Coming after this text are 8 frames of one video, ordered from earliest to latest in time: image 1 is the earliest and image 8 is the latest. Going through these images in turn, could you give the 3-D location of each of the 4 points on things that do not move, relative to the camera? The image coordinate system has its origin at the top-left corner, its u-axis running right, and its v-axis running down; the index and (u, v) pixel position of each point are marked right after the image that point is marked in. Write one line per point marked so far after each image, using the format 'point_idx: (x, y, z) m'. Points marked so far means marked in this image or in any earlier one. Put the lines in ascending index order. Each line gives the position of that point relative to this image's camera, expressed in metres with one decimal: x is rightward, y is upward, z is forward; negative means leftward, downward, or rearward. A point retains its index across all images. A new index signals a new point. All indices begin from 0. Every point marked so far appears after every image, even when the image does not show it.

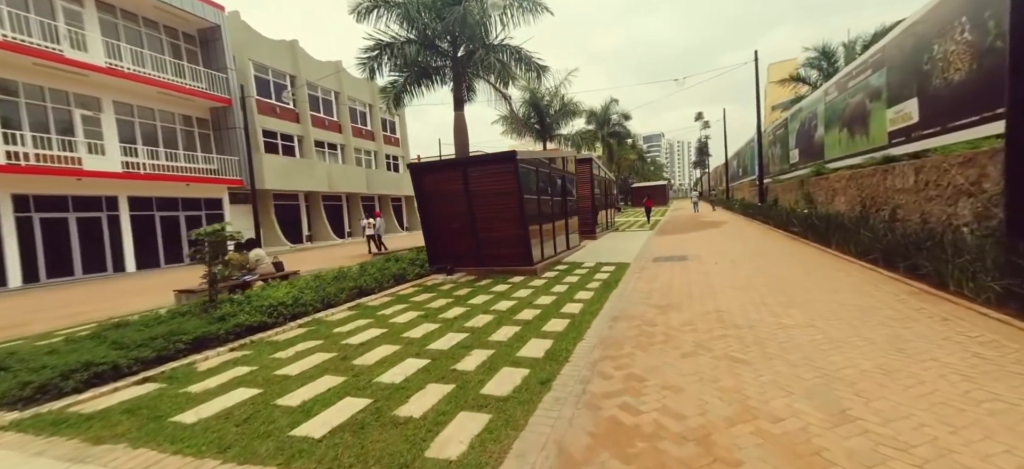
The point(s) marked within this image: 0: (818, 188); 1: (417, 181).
0: (+8.7, +1.3, +11.9) m
1: (-2.1, +1.2, +9.3) m
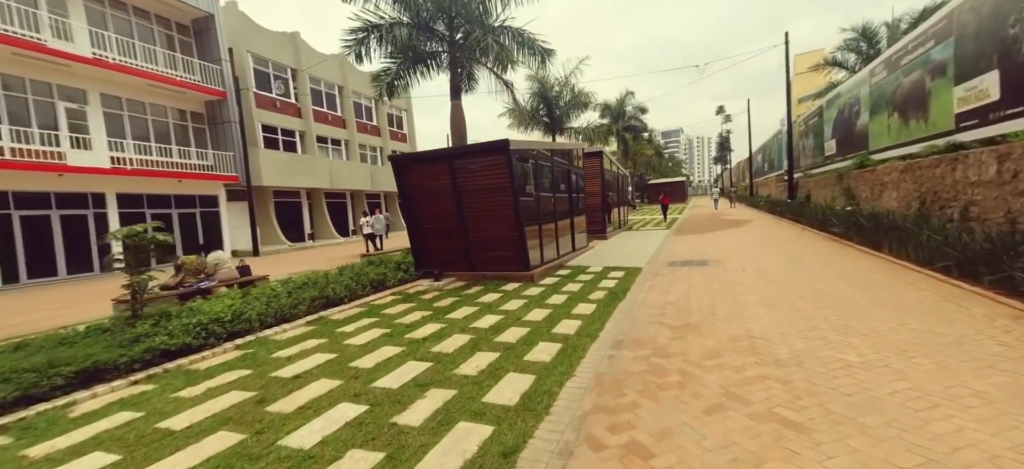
0: (+8.7, +1.3, +10.5) m
1: (-2.2, +1.2, +8.3) m
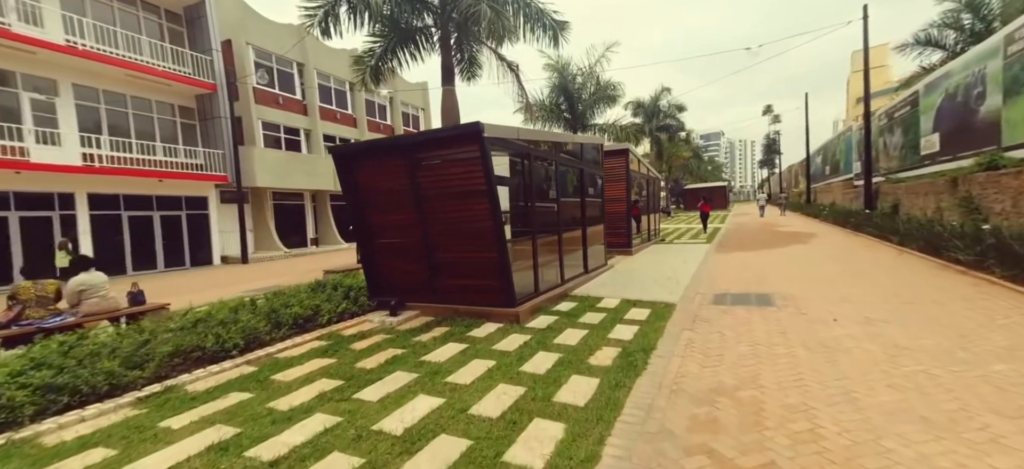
0: (+8.6, +0.8, +7.5) m
1: (-2.4, +0.9, +6.2) m
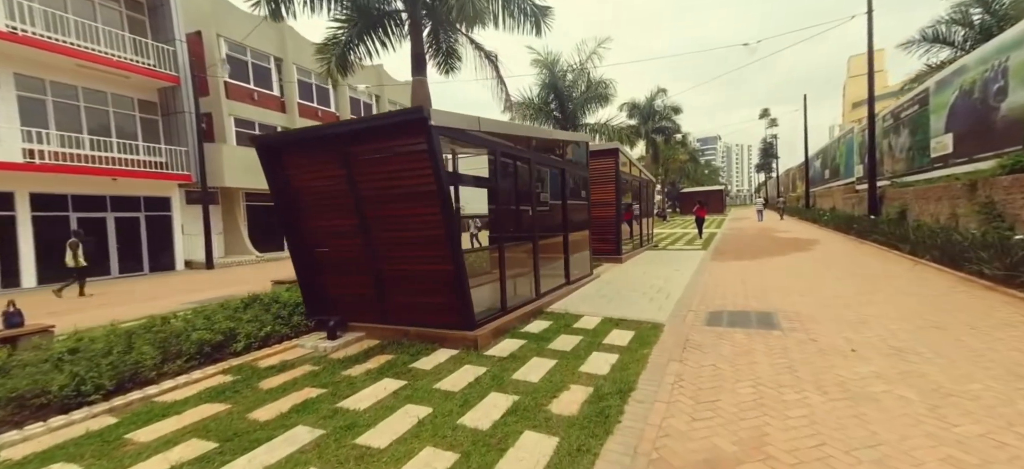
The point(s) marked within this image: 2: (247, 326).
0: (+8.1, +0.6, +6.6) m
1: (-2.9, +0.8, +5.2) m
2: (-3.2, -1.1, +5.1) m
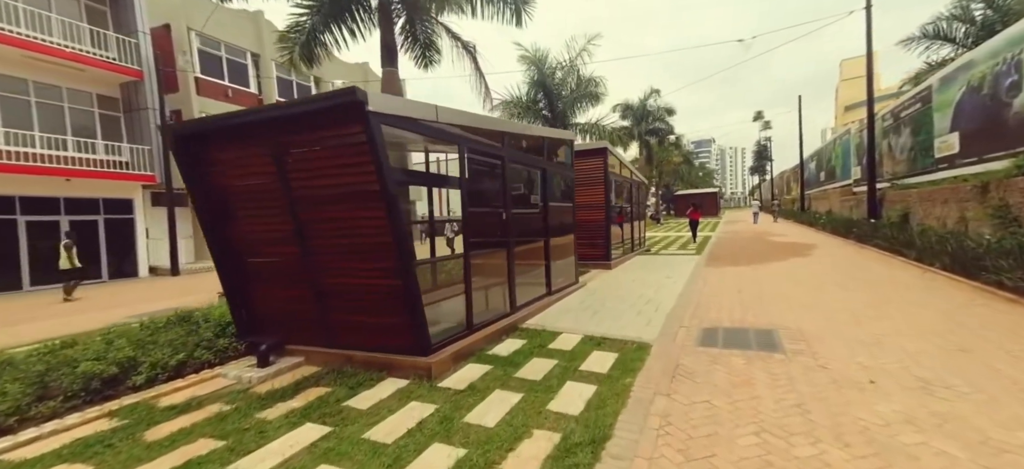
0: (+7.7, +0.5, +6.0) m
1: (-3.3, +0.7, +4.5) m
2: (-3.6, -1.2, +4.3) m
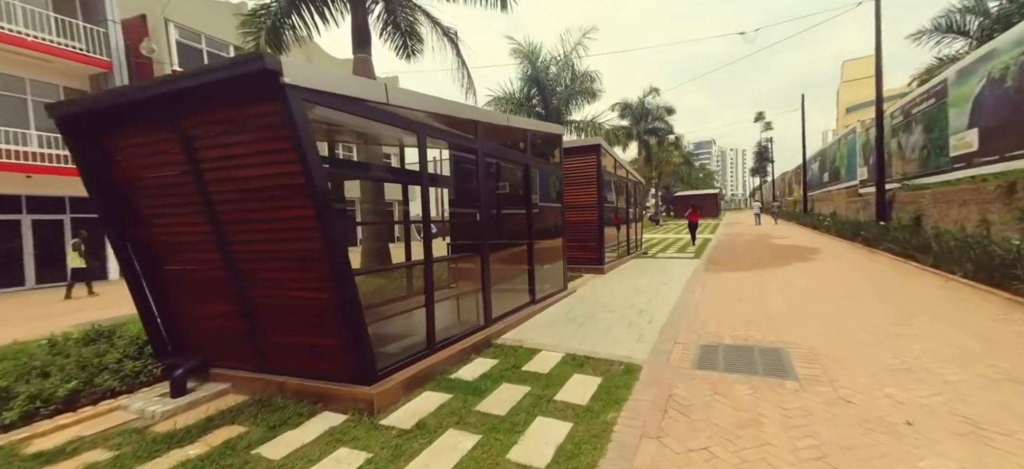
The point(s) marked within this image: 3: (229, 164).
0: (+7.3, +0.5, +5.3) m
1: (-3.7, +0.7, +3.7) m
2: (-3.9, -1.2, +3.6) m
3: (-2.2, +0.5, +3.3) m
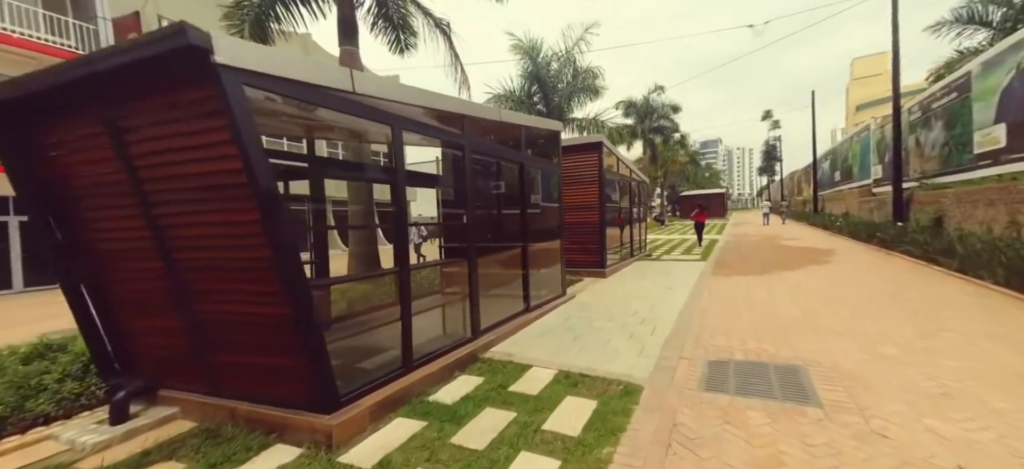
0: (+7.2, +0.4, +4.7) m
1: (-3.8, +0.6, +3.3) m
2: (-4.1, -1.3, +3.2) m
3: (-2.4, +0.5, +2.9) m
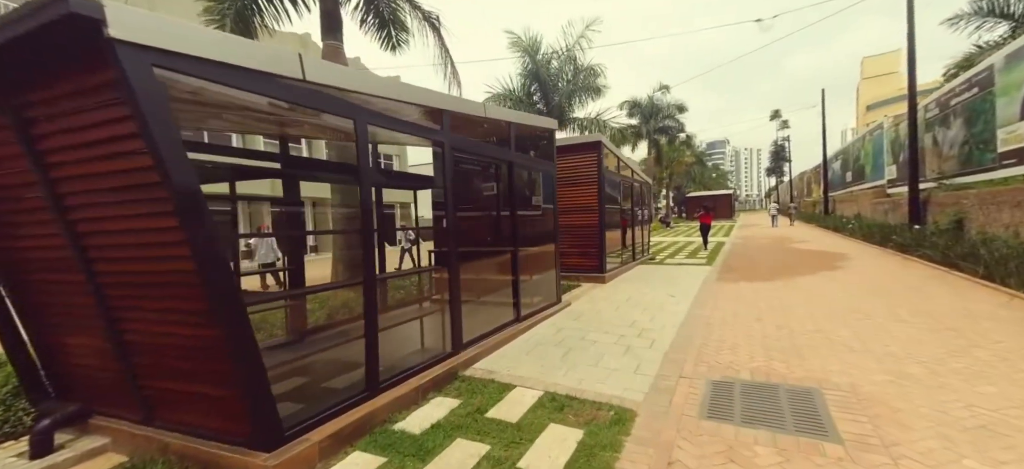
0: (+7.0, +0.3, +4.2) m
1: (-4.0, +0.6, +3.0) m
2: (-4.3, -1.4, +2.8) m
3: (-2.6, +0.4, +2.5) m
